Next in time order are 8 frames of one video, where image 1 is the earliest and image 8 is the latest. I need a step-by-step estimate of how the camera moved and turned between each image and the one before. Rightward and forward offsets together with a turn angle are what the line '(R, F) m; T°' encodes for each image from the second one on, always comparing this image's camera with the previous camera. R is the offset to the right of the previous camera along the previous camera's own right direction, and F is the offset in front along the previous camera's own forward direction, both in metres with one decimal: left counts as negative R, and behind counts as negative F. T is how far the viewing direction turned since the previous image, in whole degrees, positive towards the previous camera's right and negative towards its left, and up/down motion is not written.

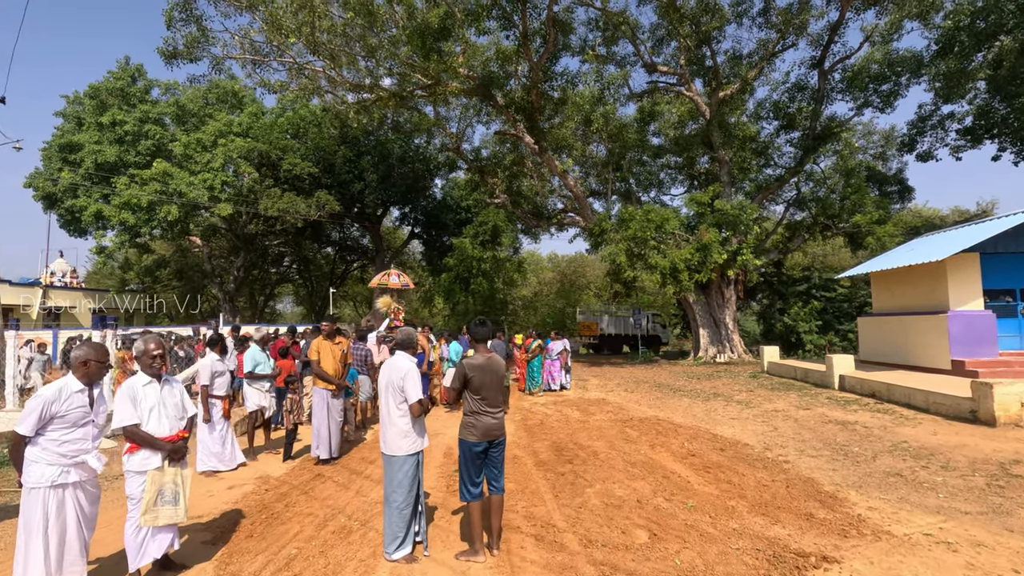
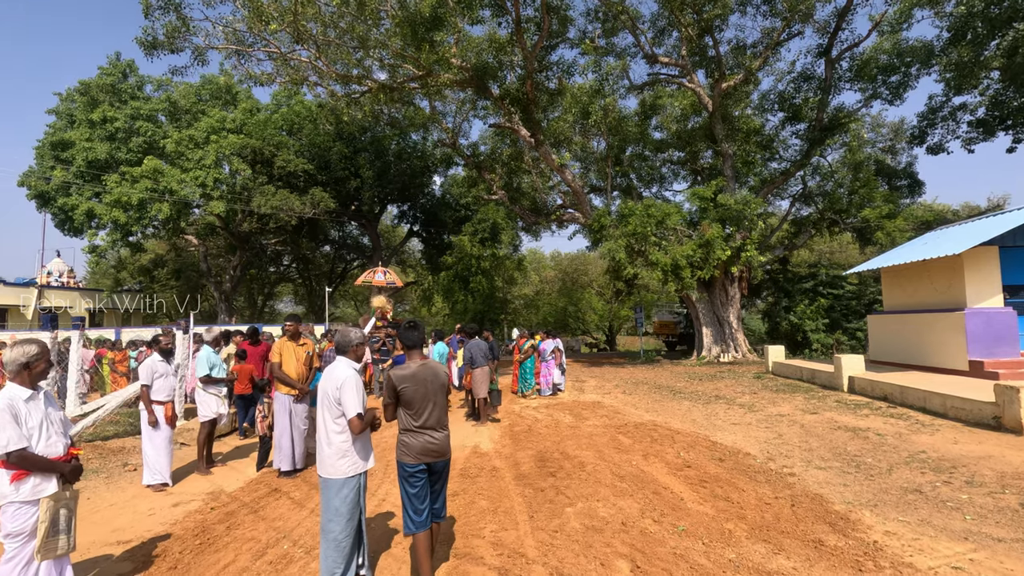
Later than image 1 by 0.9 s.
(+0.3, +0.6) m; -1°
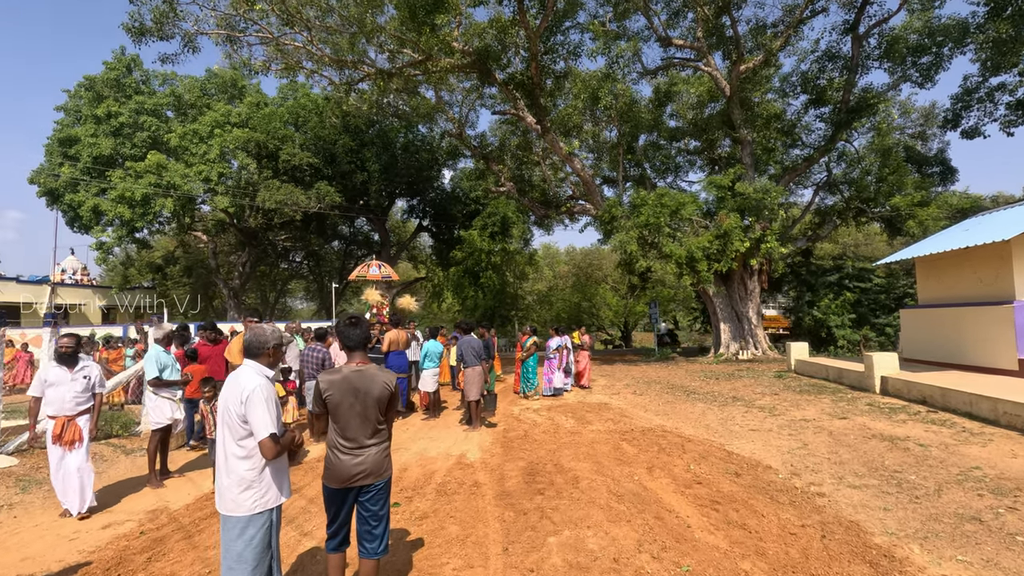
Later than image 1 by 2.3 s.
(+0.3, +0.8) m; -2°
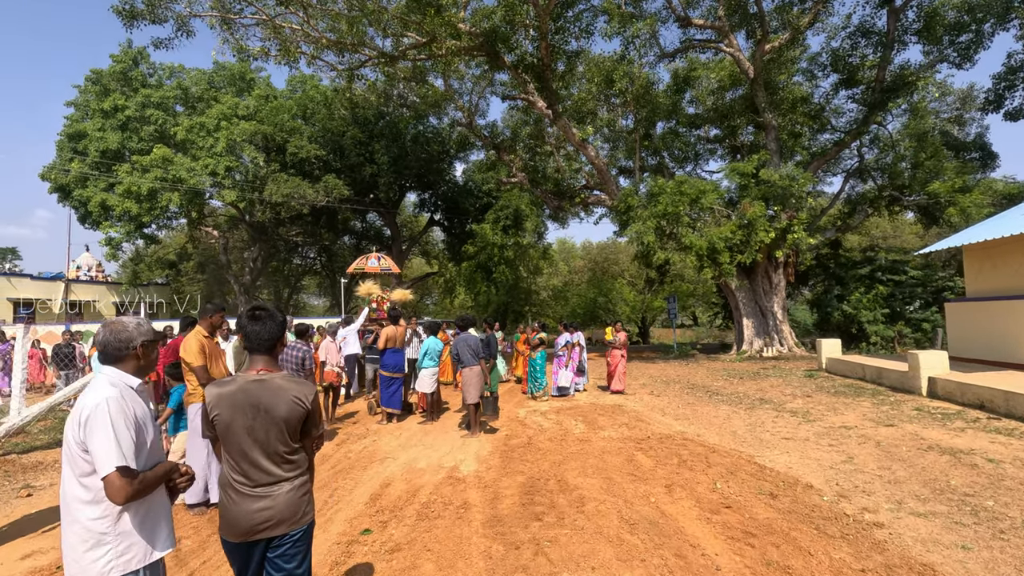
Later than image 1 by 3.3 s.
(+0.2, +0.8) m; -2°
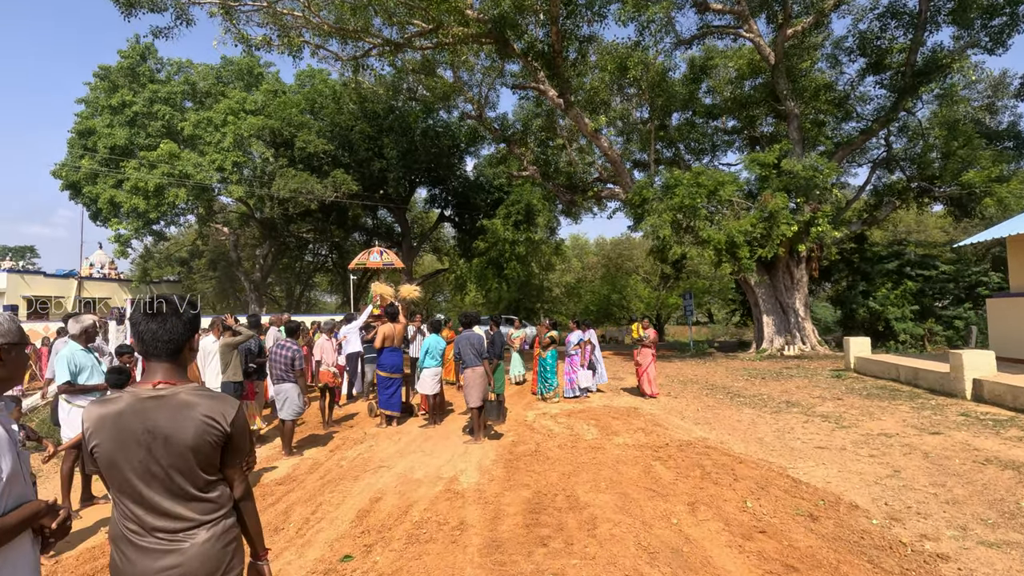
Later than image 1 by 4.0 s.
(+0.1, +0.6) m; -1°
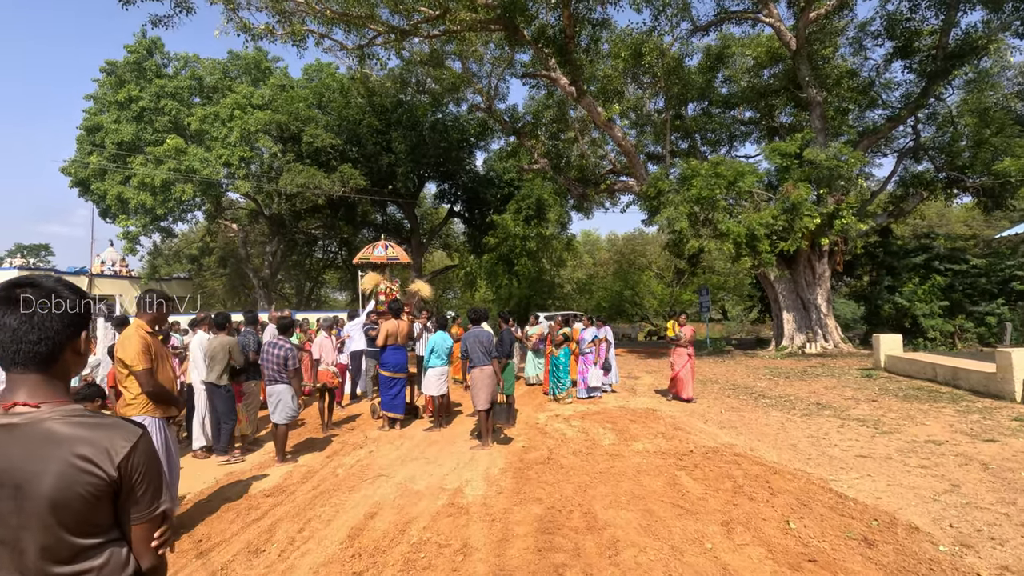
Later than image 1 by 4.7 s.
(0.0, +0.5) m; -1°
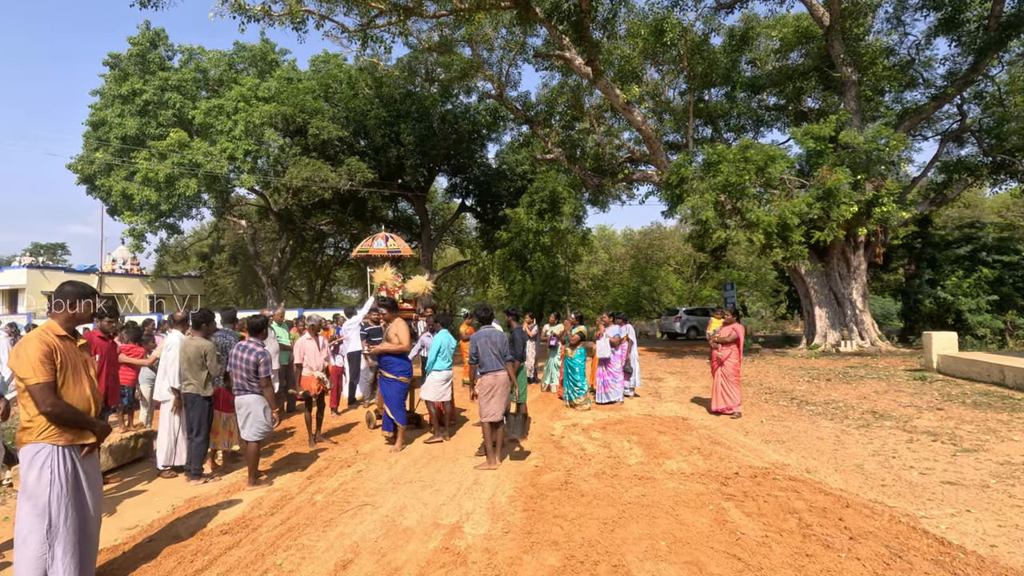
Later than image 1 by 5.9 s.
(0.0, +0.9) m; -2°
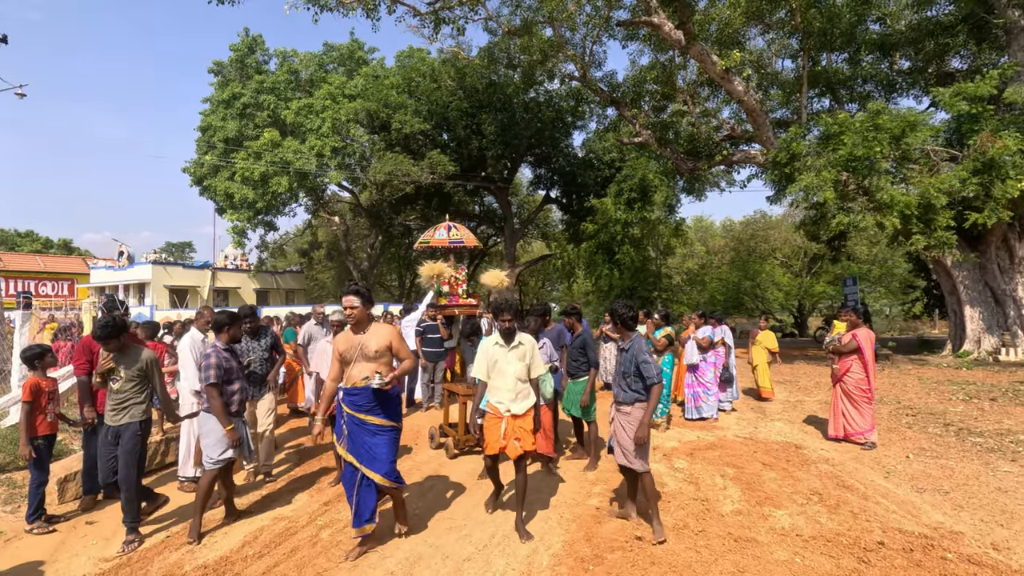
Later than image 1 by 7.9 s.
(+0.3, +1.2) m; -10°
